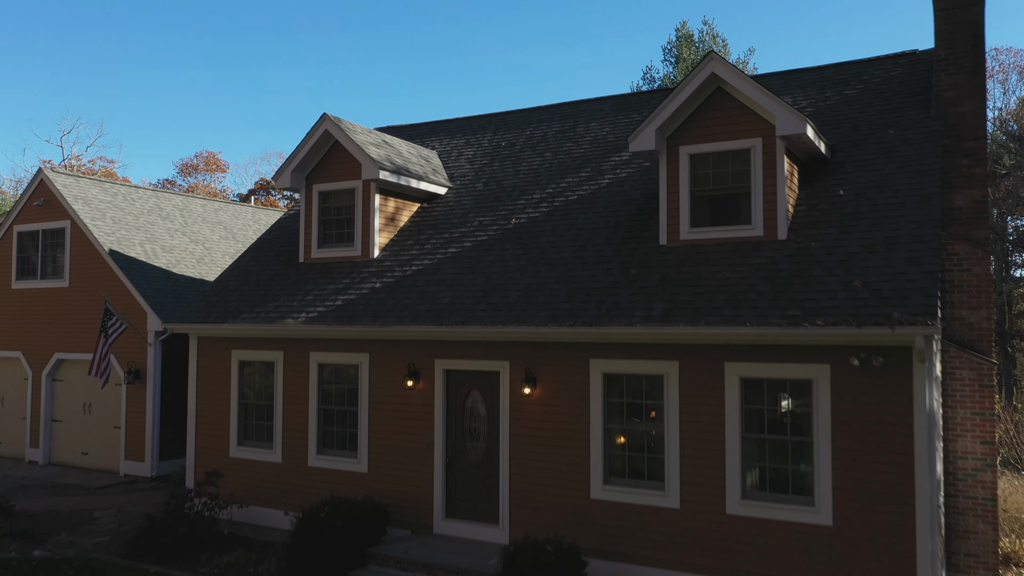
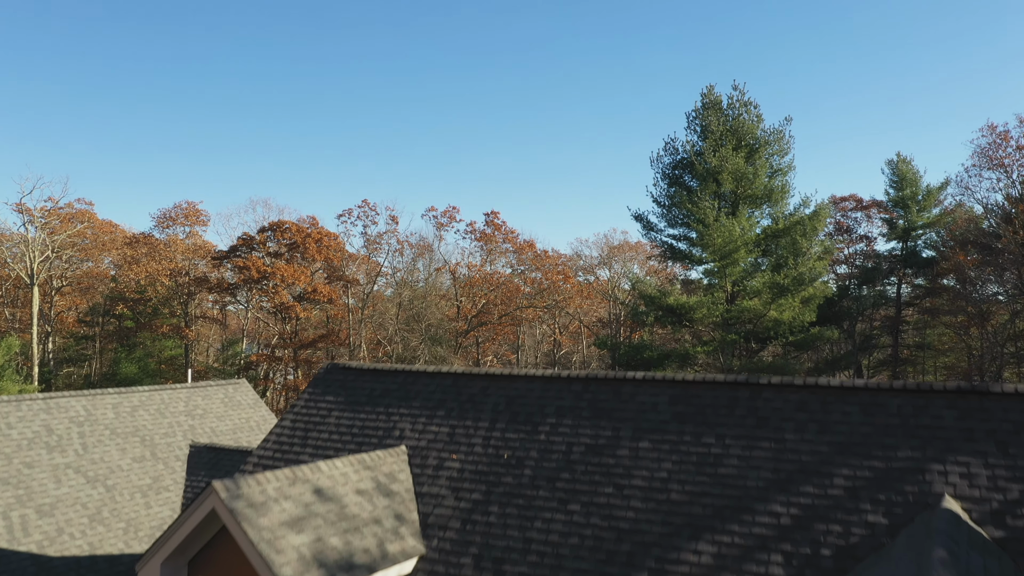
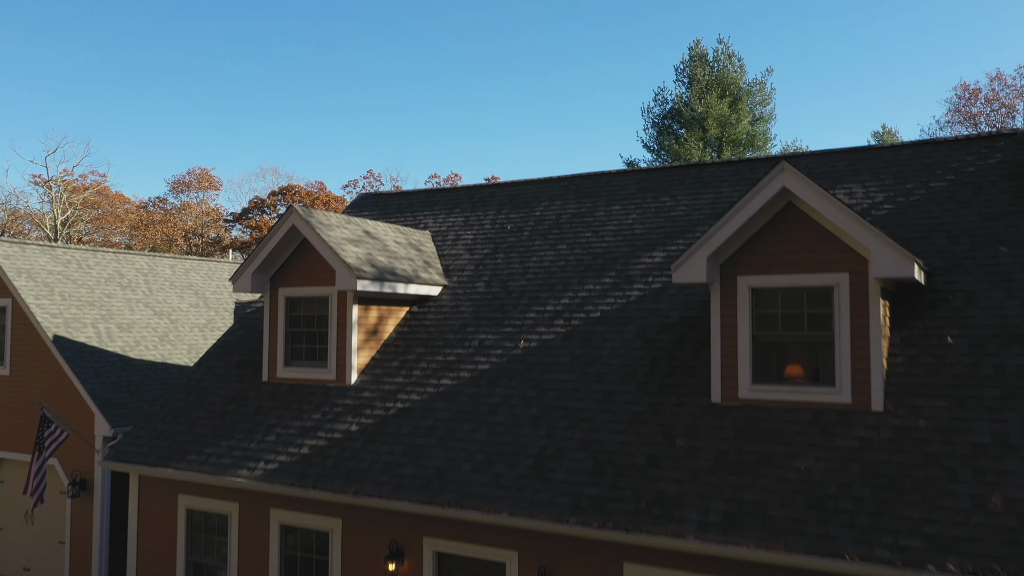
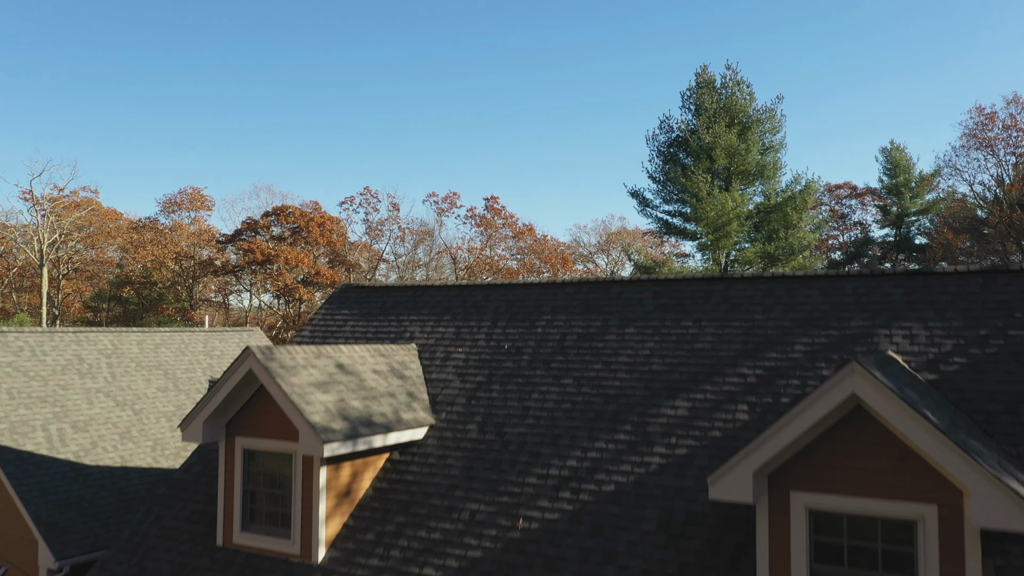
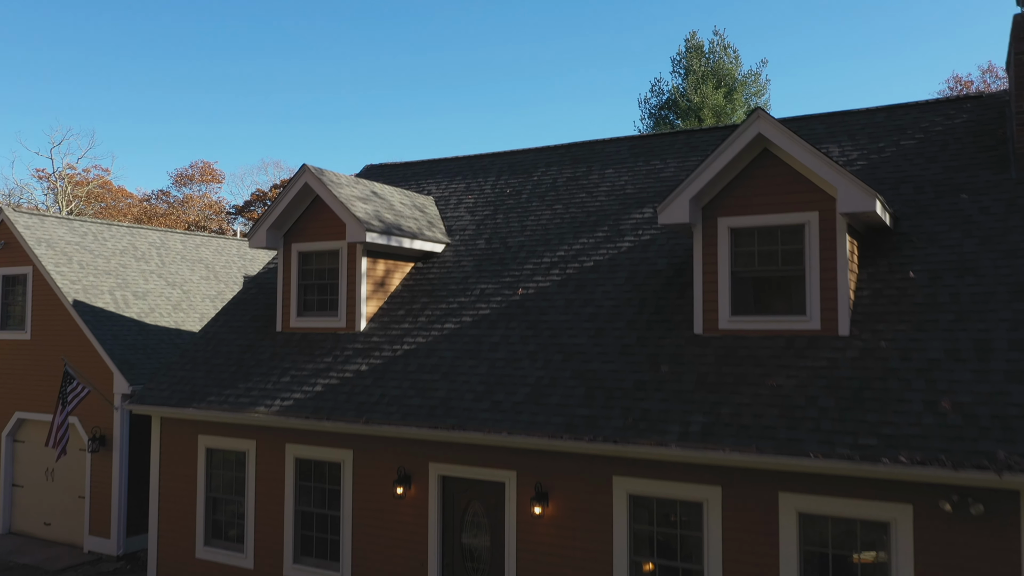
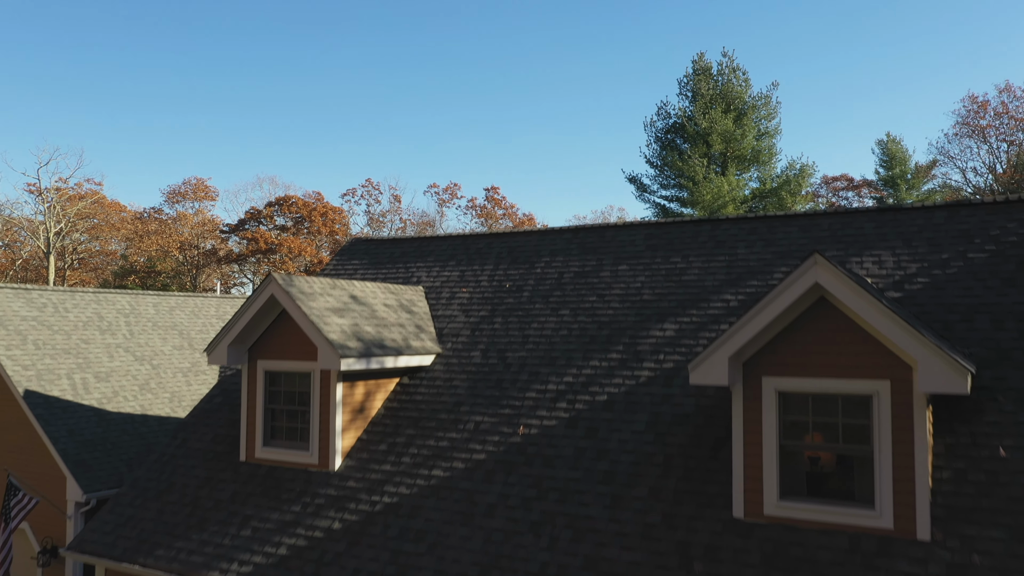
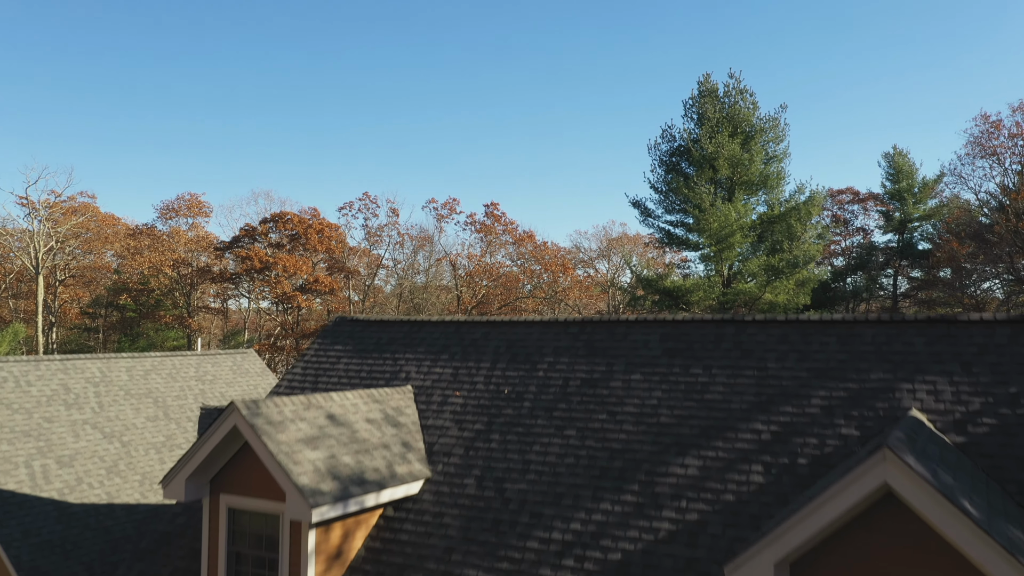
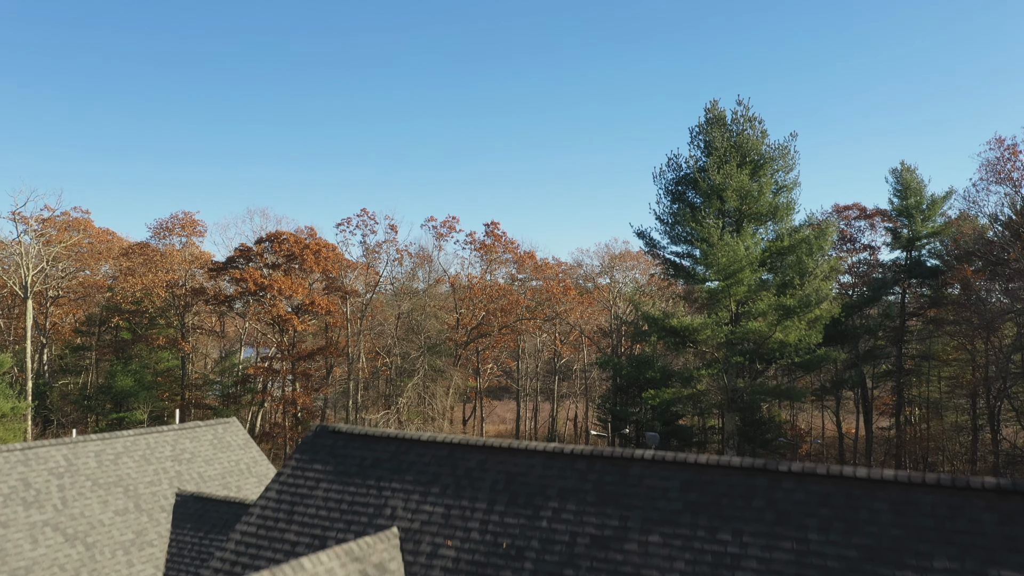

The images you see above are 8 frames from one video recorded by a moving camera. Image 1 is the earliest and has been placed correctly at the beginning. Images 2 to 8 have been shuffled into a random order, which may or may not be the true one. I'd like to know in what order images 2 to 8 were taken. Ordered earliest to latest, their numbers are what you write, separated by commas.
5, 3, 6, 4, 7, 2, 8
